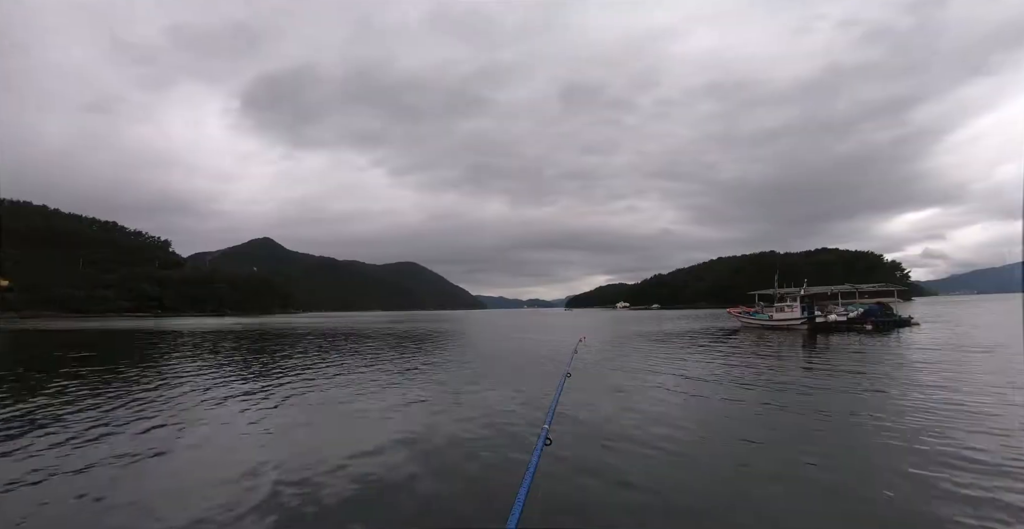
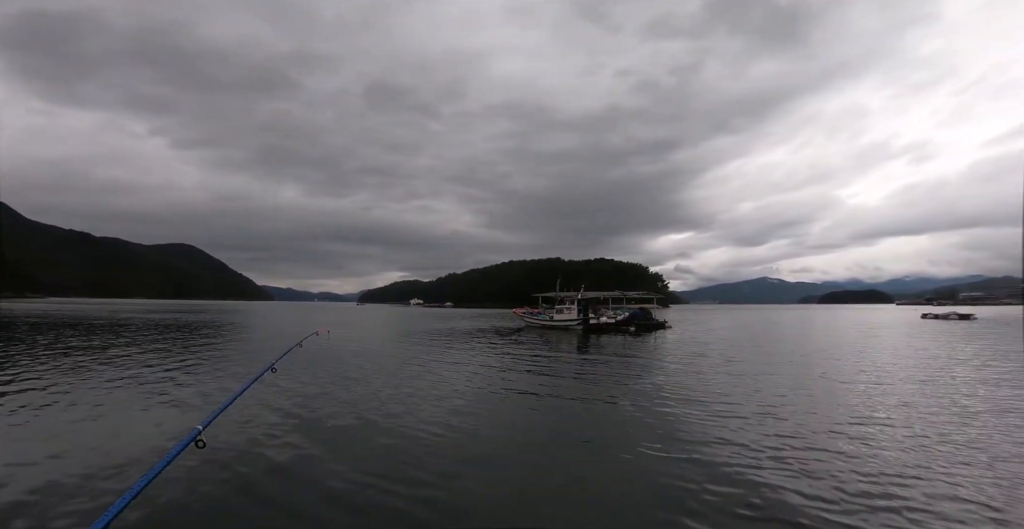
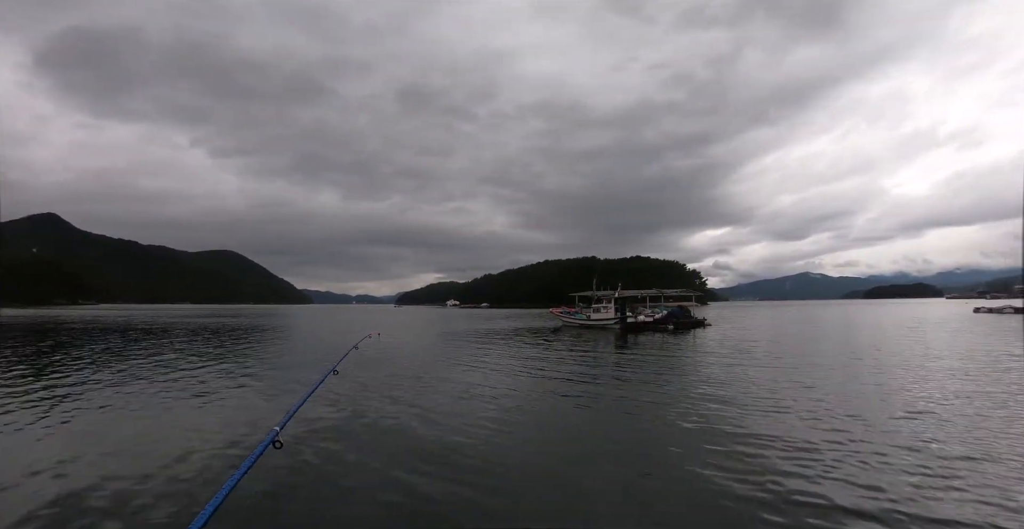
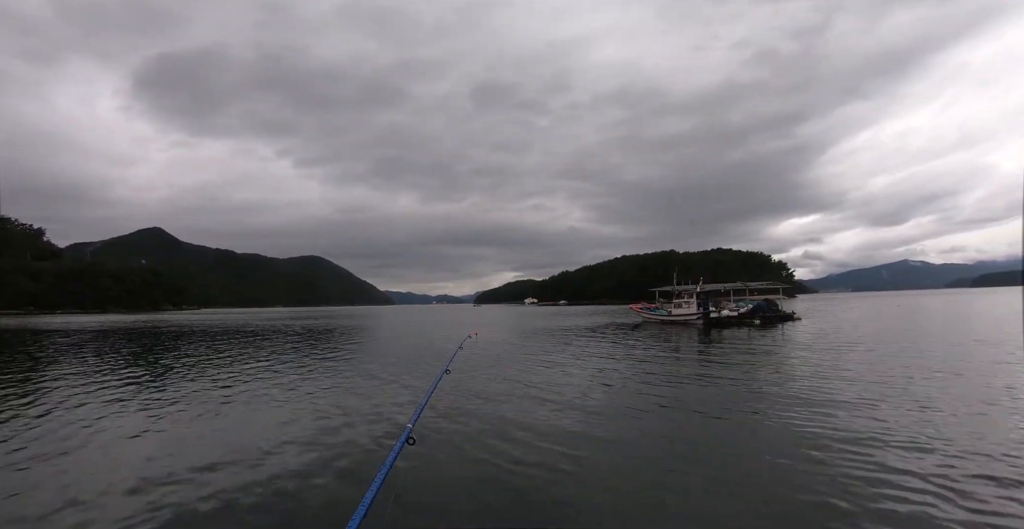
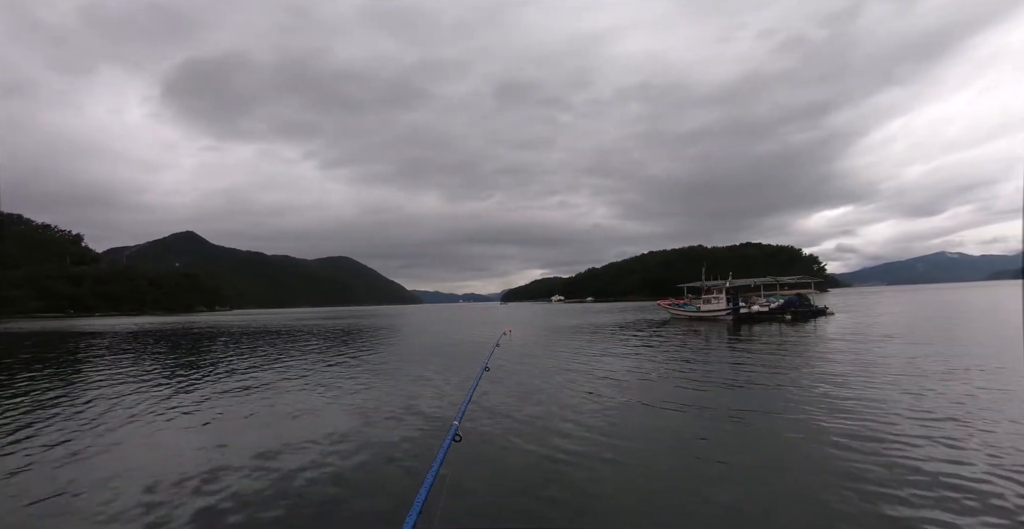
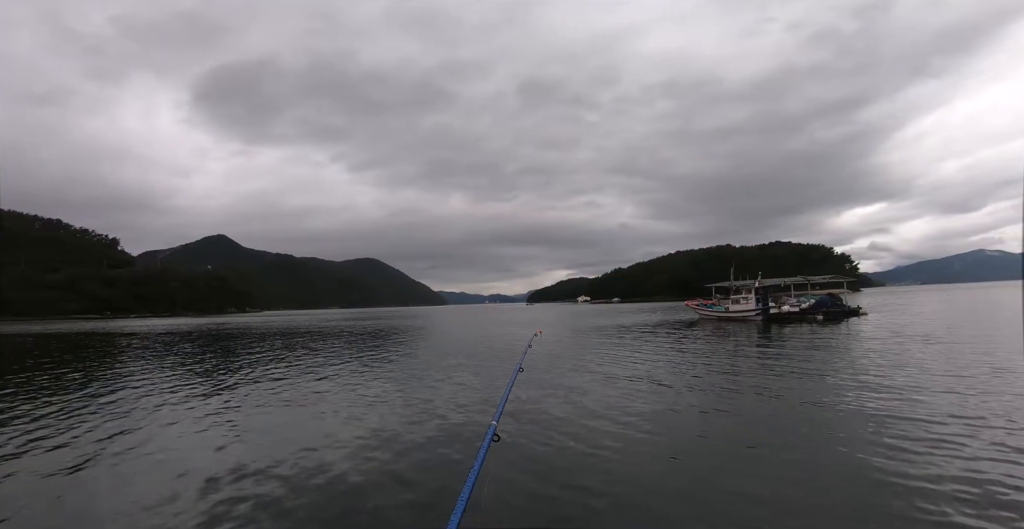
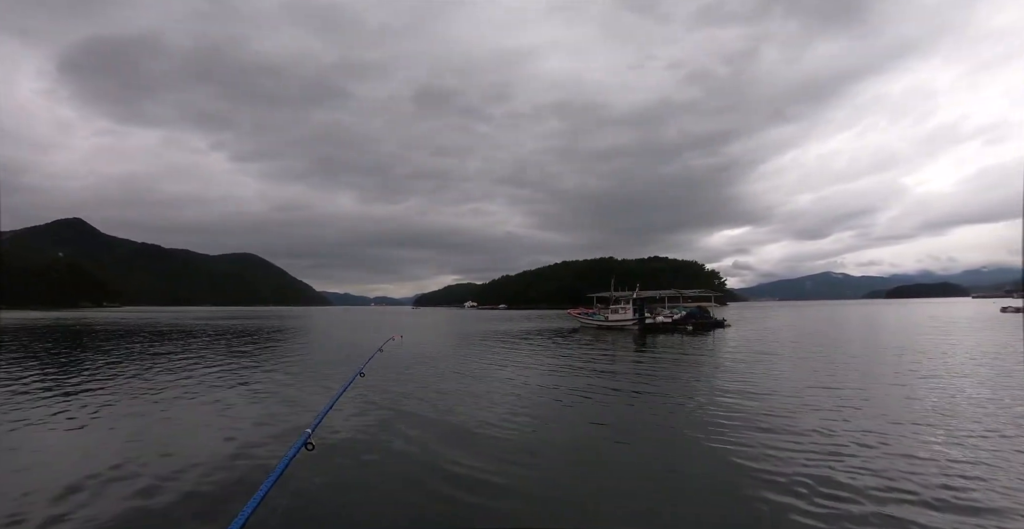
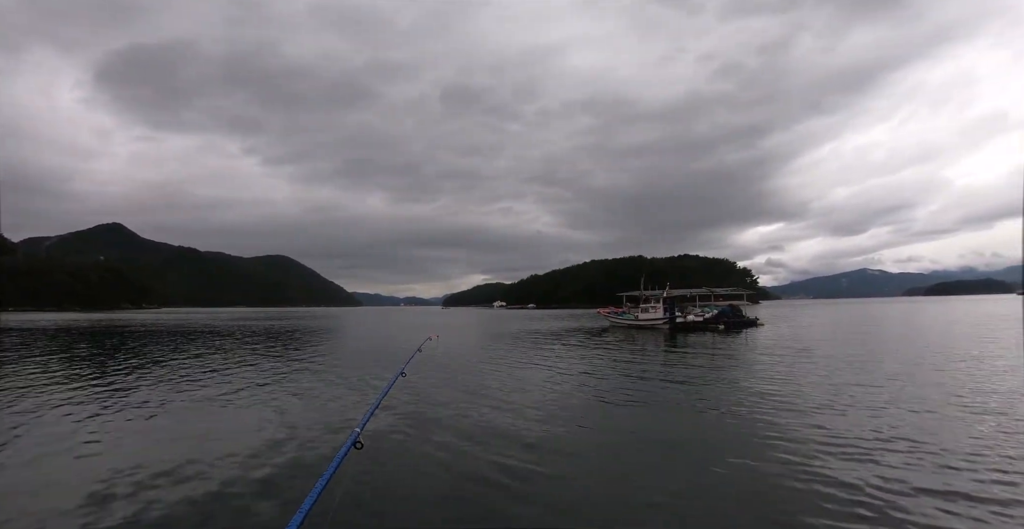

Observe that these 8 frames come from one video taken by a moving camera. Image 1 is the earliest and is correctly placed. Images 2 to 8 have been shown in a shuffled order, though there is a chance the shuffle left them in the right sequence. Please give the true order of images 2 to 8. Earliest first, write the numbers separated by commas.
6, 5, 4, 8, 7, 3, 2
